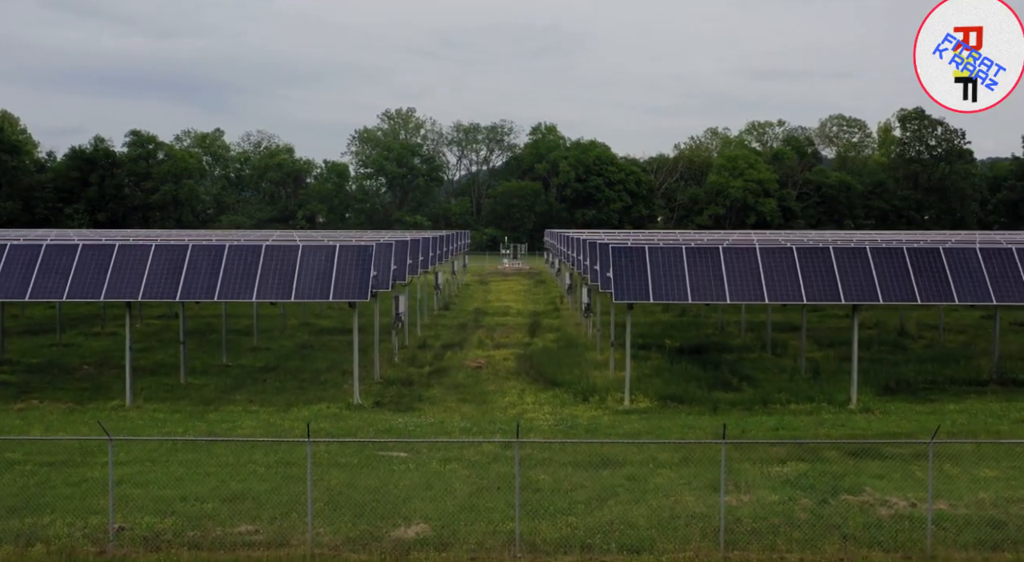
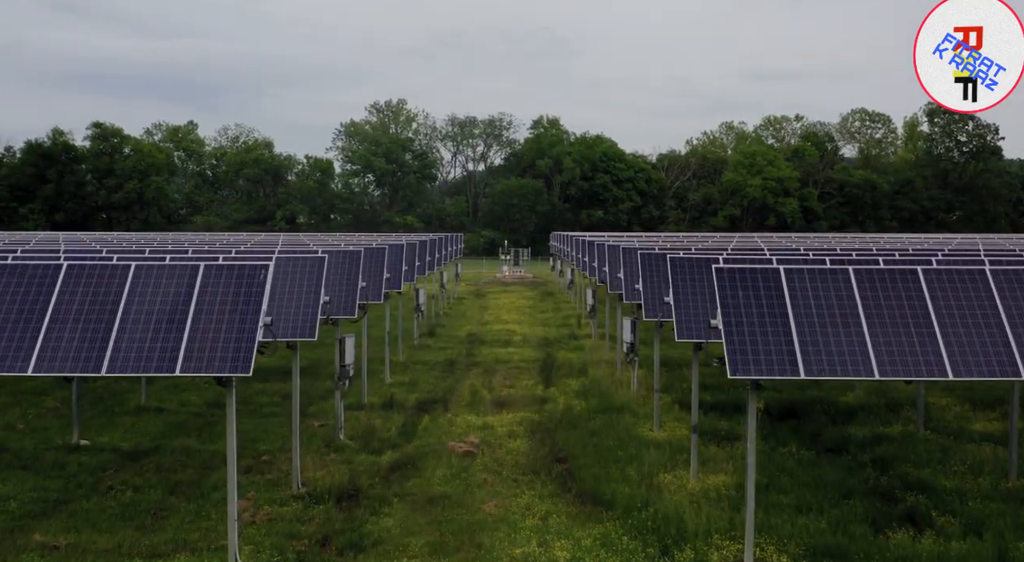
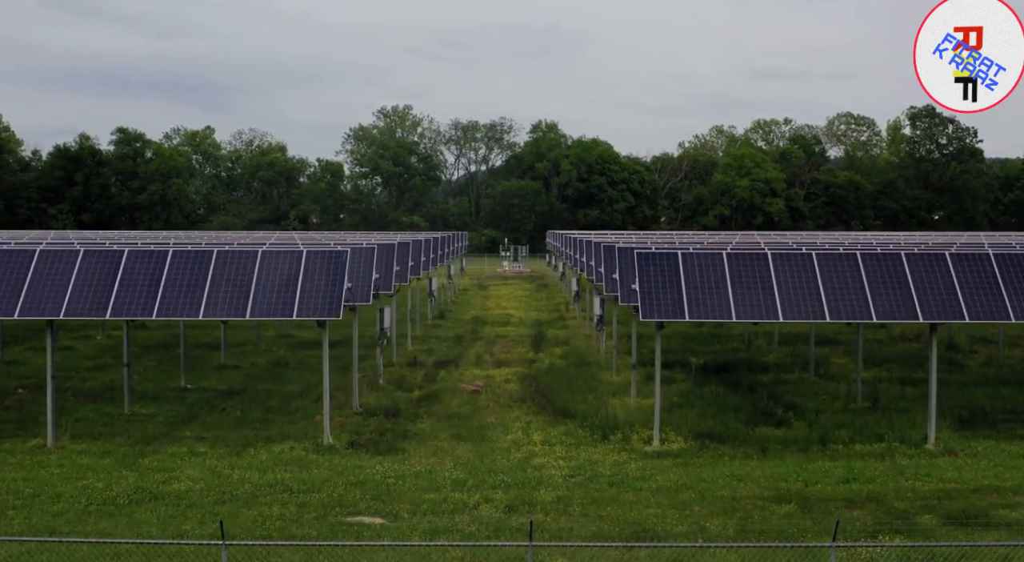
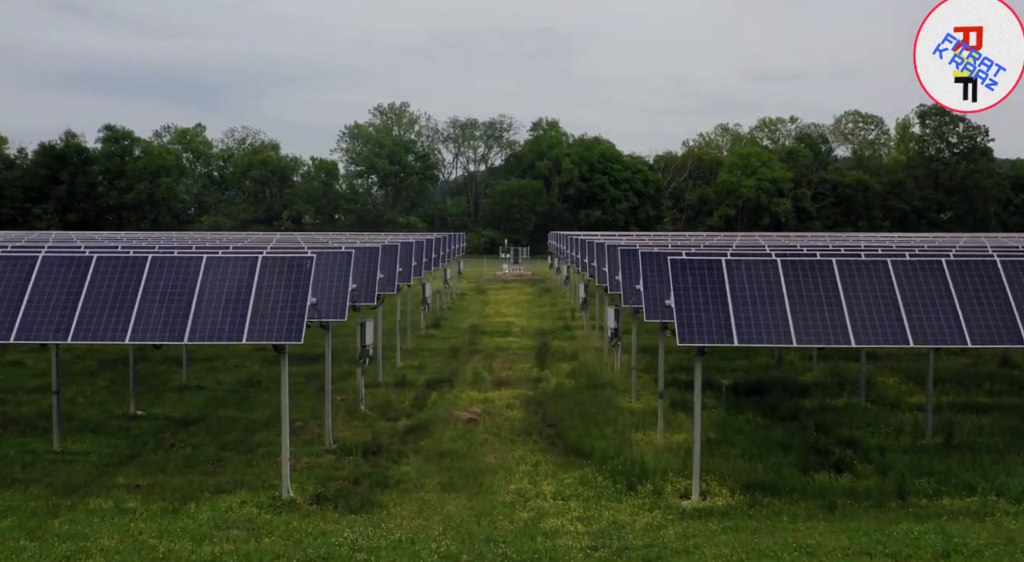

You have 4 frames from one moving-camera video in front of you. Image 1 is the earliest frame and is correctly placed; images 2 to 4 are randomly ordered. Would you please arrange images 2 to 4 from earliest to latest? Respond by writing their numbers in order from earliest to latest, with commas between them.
3, 4, 2
